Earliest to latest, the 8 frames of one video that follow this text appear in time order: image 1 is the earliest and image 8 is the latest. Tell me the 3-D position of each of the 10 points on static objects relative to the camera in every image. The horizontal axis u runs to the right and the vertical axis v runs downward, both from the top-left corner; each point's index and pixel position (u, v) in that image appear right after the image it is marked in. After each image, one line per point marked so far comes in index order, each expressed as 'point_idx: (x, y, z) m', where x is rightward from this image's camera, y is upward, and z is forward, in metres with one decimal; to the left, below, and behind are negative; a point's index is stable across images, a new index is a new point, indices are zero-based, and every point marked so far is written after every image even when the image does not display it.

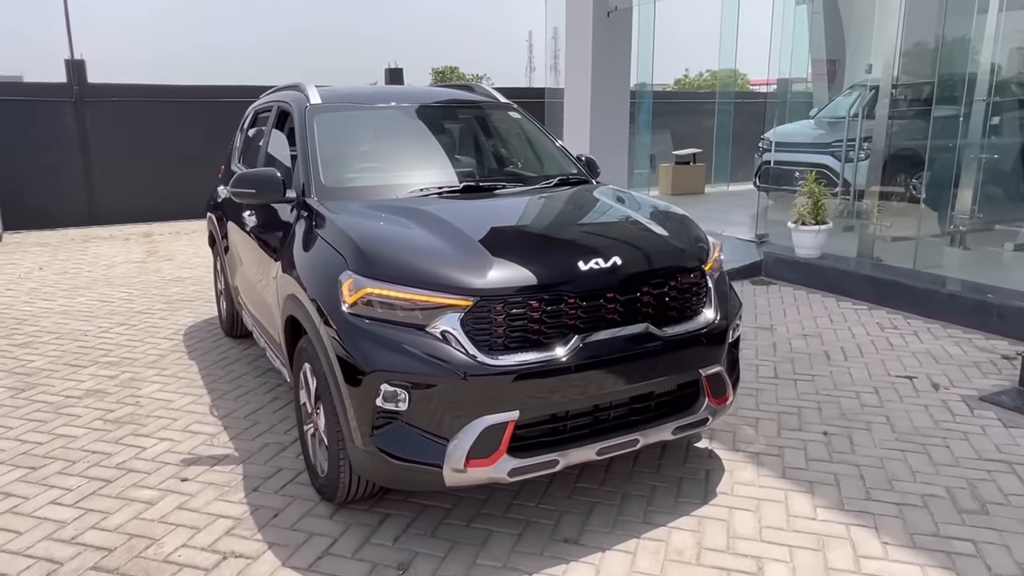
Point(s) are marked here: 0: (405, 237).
0: (-0.5, +0.2, +3.0) m
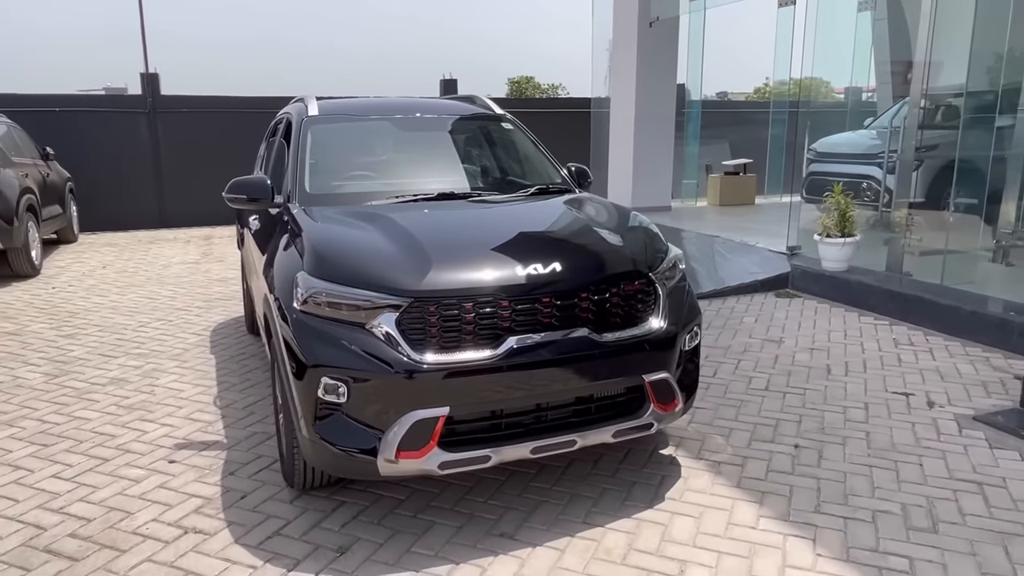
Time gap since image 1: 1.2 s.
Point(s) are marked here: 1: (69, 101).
0: (-0.7, +0.2, +3.2) m
1: (-6.9, +2.9, +11.6) m
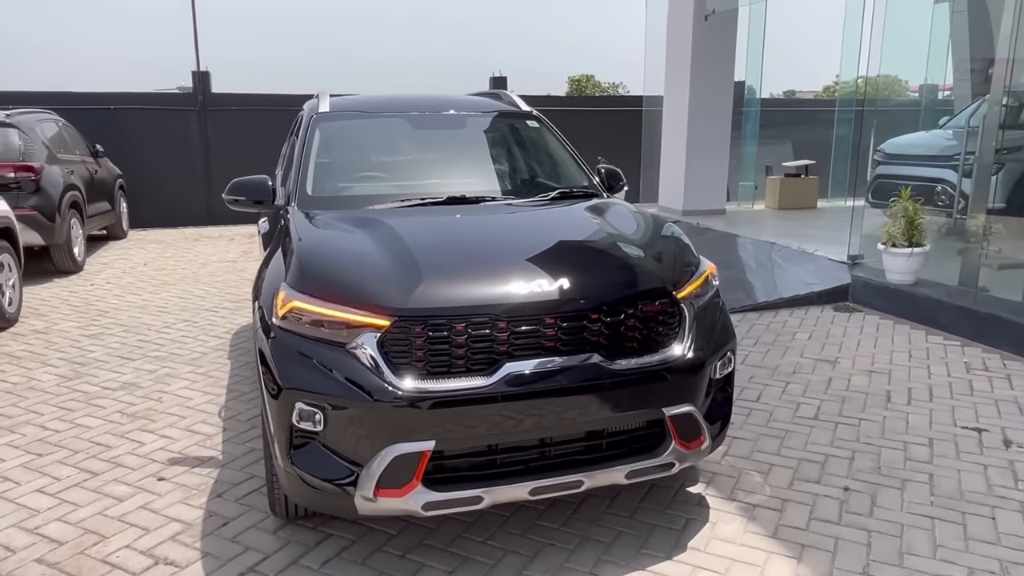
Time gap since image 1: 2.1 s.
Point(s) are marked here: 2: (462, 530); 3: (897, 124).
0: (-0.7, +0.1, +2.9) m
1: (-6.2, +3.0, +11.8) m
2: (-0.2, -1.0, +3.1) m
3: (+3.7, +1.6, +7.2) m
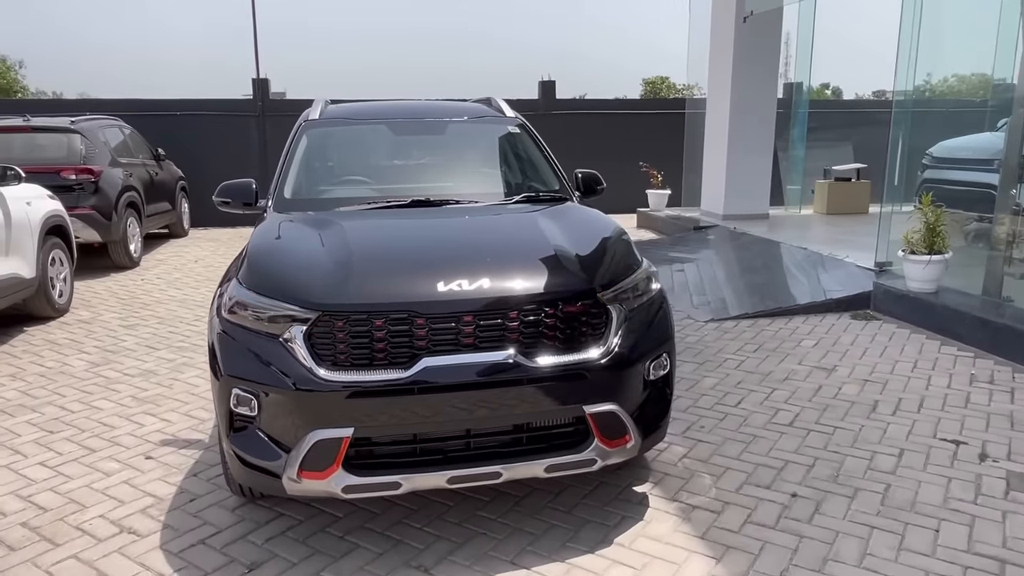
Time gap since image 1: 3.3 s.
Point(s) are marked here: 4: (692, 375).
0: (-0.9, +0.1, +3.1) m
1: (-5.5, +3.1, +12.5) m
2: (-0.5, -1.0, +3.2) m
3: (+3.8, +1.5, +6.9) m
4: (+1.2, -0.6, +5.0) m
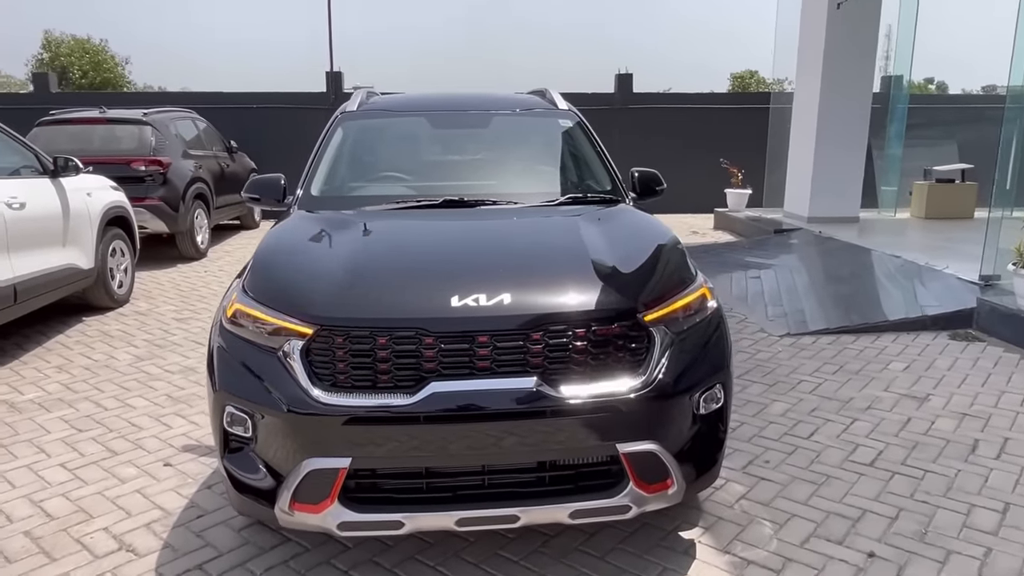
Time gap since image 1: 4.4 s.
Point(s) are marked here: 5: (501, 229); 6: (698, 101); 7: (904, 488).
0: (-0.8, +0.1, +2.9) m
1: (-4.2, +3.2, +12.6) m
2: (-0.4, -1.0, +2.9) m
3: (+4.4, +1.4, +6.1) m
4: (+1.5, -0.7, +4.5) m
5: (0.0, +0.2, +3.1) m
6: (+3.2, +3.2, +12.8) m
7: (+1.8, -0.9, +3.4) m
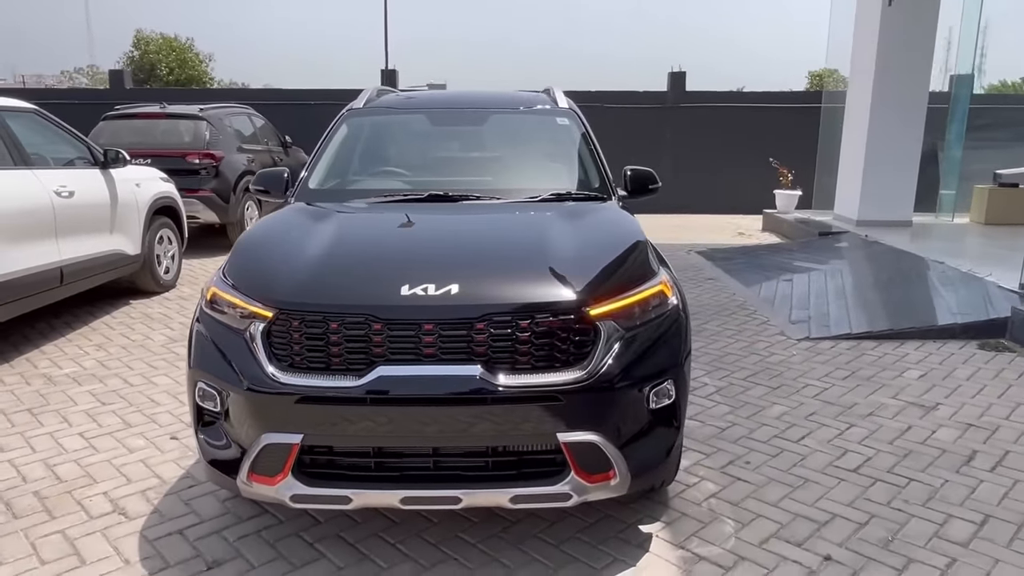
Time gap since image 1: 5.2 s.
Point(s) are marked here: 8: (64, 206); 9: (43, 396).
0: (-0.9, +0.2, +3.0) m
1: (-3.4, +3.4, +13.0) m
2: (-0.5, -1.0, +3.1) m
3: (+4.5, +1.3, +5.8) m
4: (+1.5, -0.7, +4.5) m
5: (-0.1, +0.3, +3.2) m
6: (+4.0, +3.2, +12.6) m
7: (+1.7, -0.9, +3.4) m
8: (-3.4, +0.6, +5.6) m
9: (-2.9, -0.7, +4.5) m
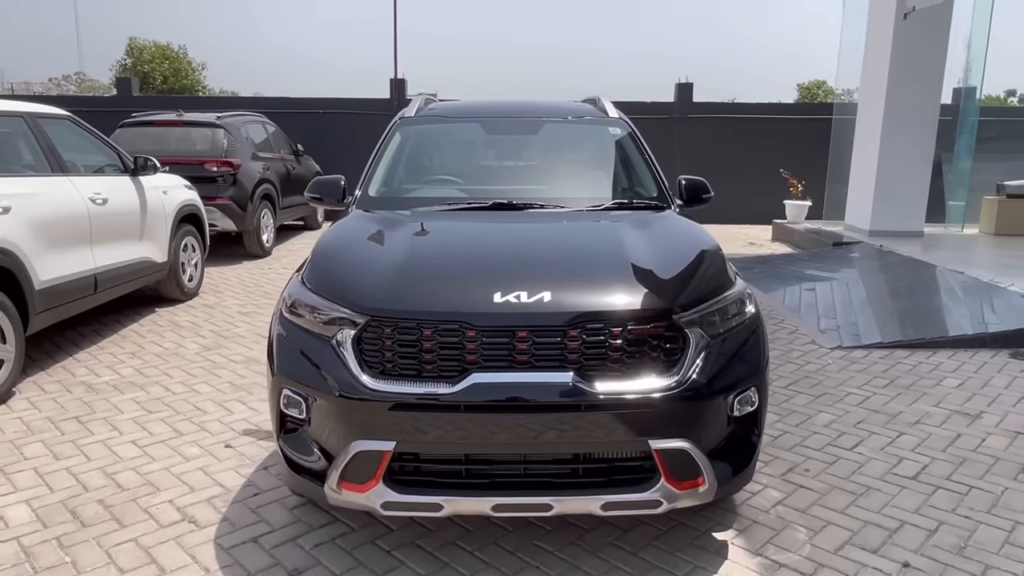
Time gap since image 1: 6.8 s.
0: (-0.6, +0.1, +3.0) m
1: (-3.2, +3.2, +13.0) m
2: (-0.2, -1.0, +3.1) m
3: (+4.8, +1.2, +5.9) m
4: (+1.8, -0.7, +4.5) m
5: (+0.2, +0.2, +3.2) m
6: (+4.2, +3.0, +12.7) m
7: (+2.0, -1.0, +3.4) m
8: (-3.1, +0.6, +5.6) m
9: (-2.6, -0.7, +4.5) m
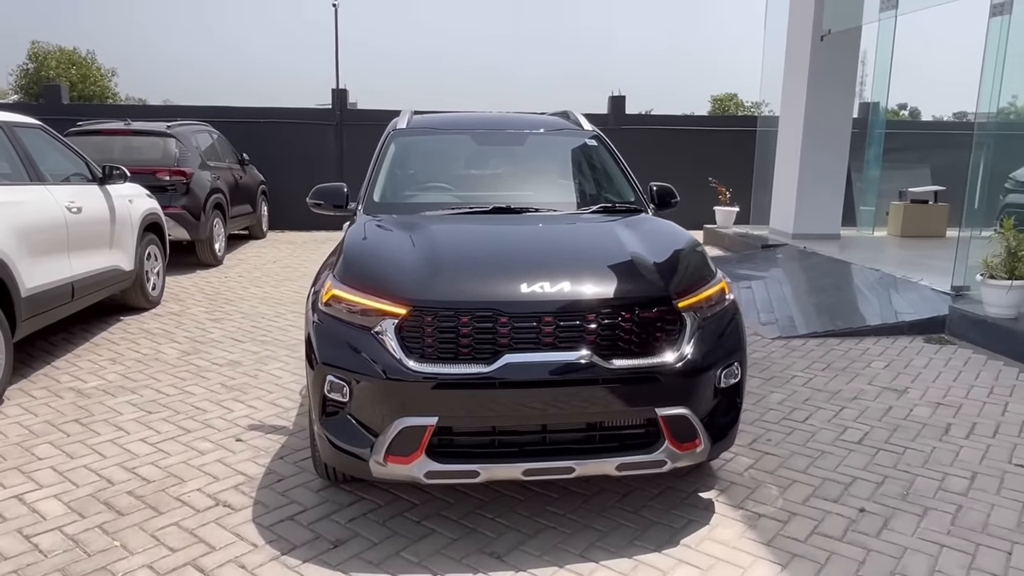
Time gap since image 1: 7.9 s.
0: (-0.6, +0.2, +3.3) m
1: (-4.2, +3.1, +13.1) m
2: (-0.2, -1.0, +3.4) m
3: (+4.5, +1.3, +6.8) m
4: (+1.7, -0.7, +5.0) m
5: (+0.2, +0.3, +3.6) m
6: (+3.2, +3.0, +13.5) m
7: (+2.0, -0.9, +4.0) m
8: (-3.3, +0.5, +5.6) m
9: (-2.7, -0.7, +4.6) m
